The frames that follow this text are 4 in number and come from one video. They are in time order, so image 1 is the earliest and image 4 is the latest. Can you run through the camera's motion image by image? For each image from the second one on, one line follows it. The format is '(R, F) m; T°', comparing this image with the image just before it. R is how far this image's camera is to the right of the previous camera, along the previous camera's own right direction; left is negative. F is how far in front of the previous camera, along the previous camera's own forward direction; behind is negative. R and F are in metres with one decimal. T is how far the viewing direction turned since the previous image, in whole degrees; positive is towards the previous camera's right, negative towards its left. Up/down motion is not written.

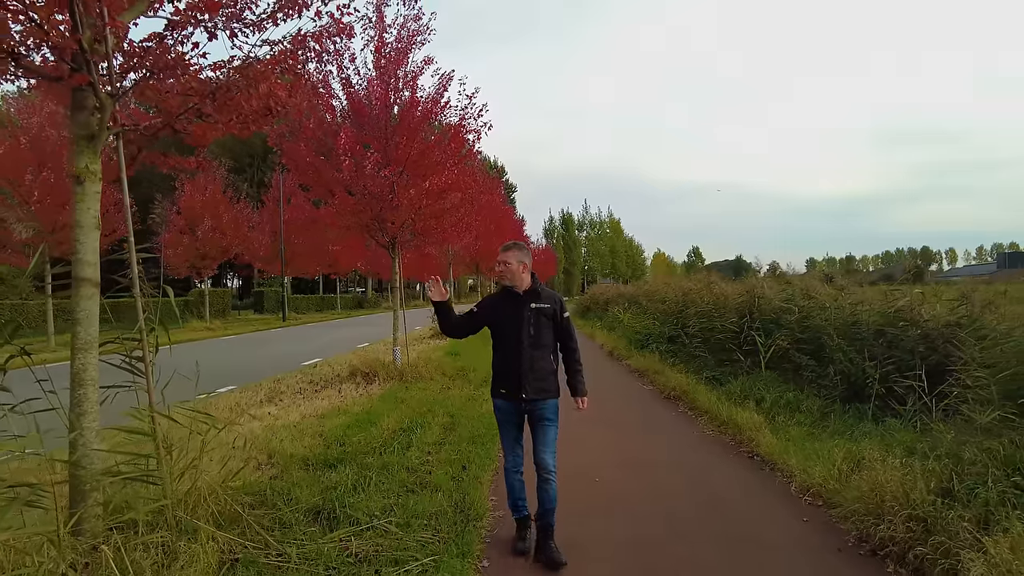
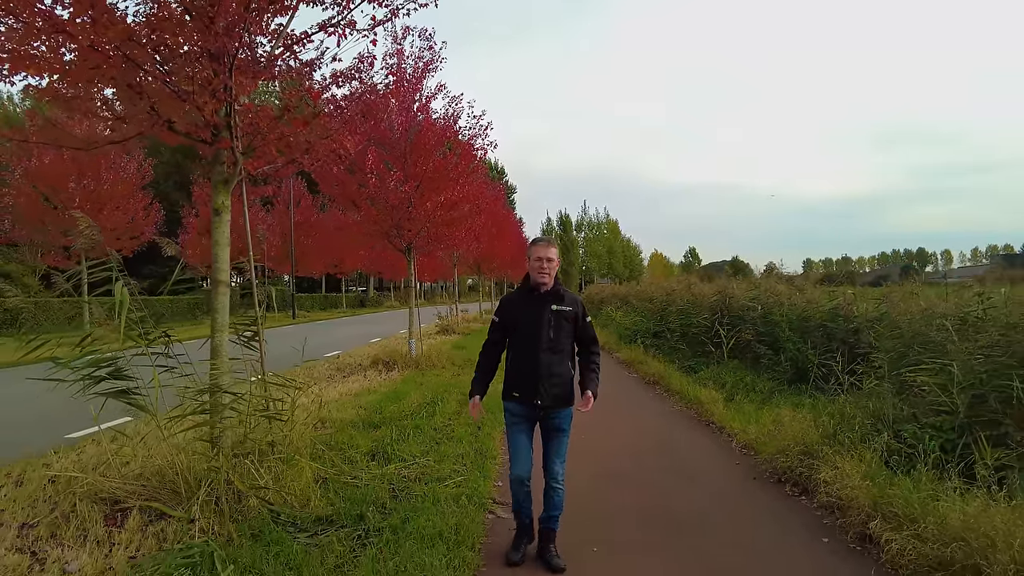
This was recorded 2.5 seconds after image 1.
(-0.1, -1.3) m; 0°
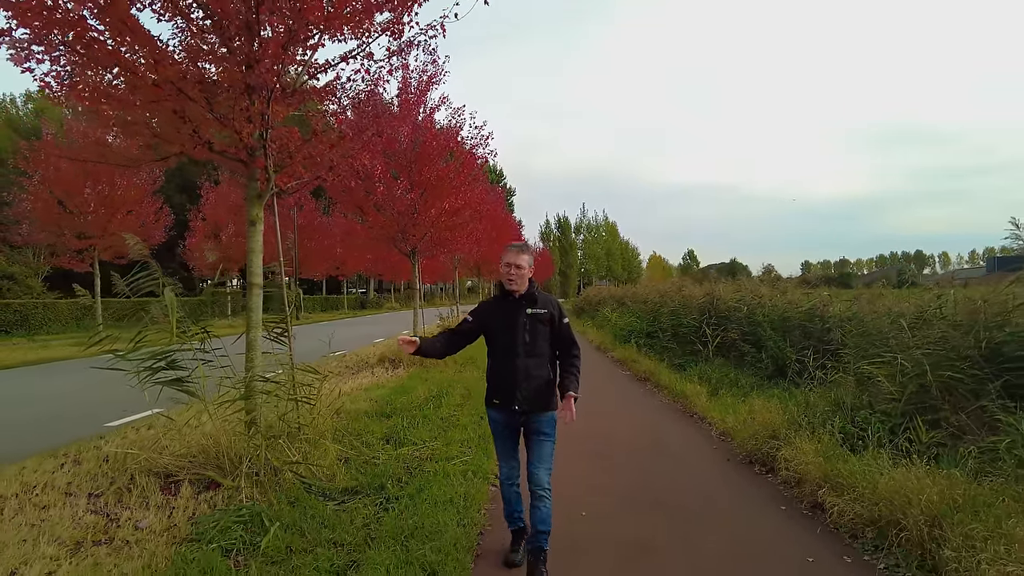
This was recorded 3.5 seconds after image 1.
(0.0, -0.6) m; 0°
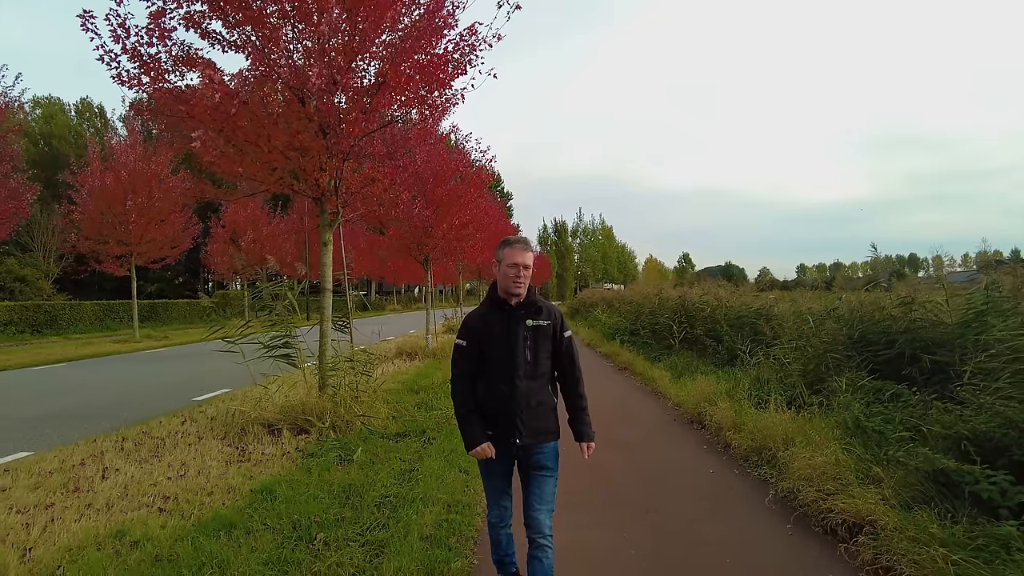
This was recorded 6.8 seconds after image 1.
(-0.1, -1.8) m; 0°
